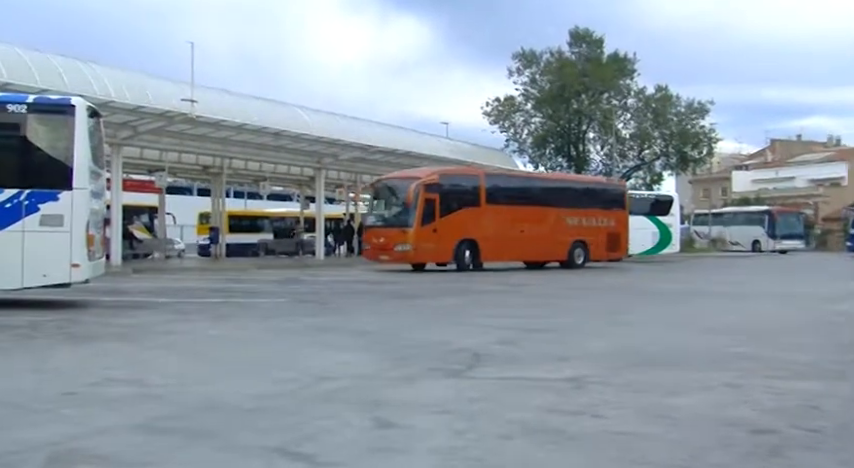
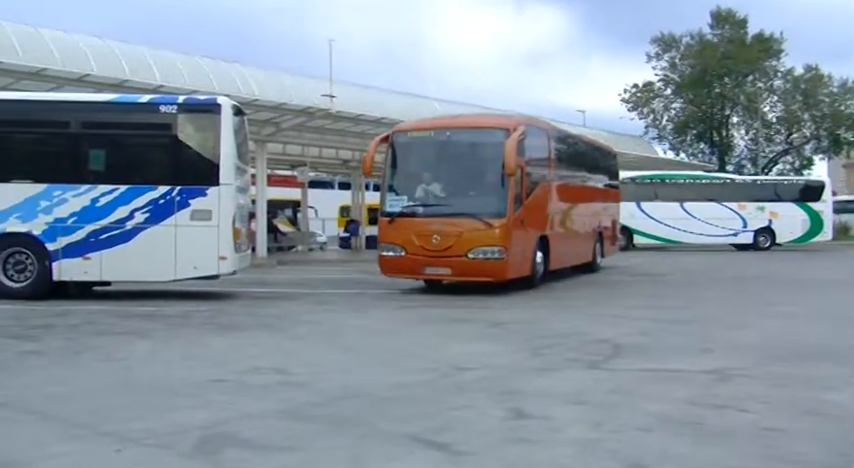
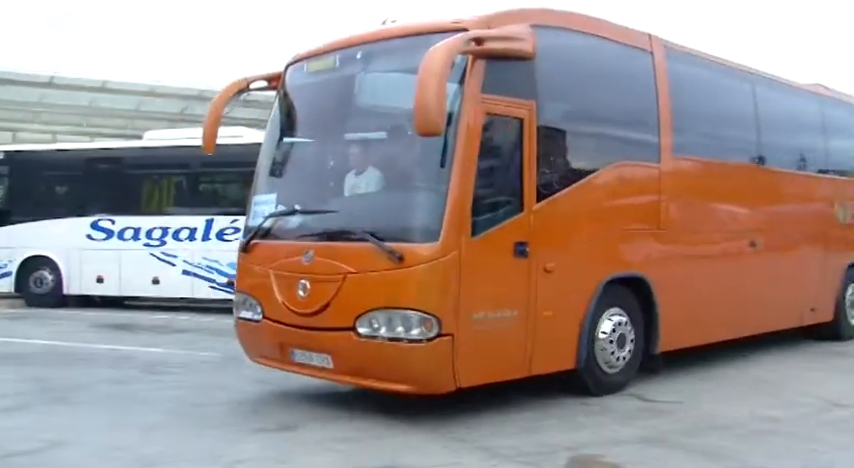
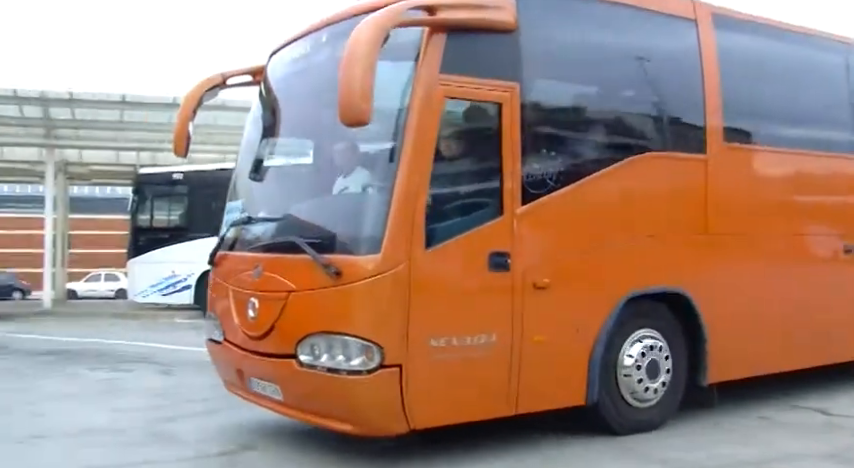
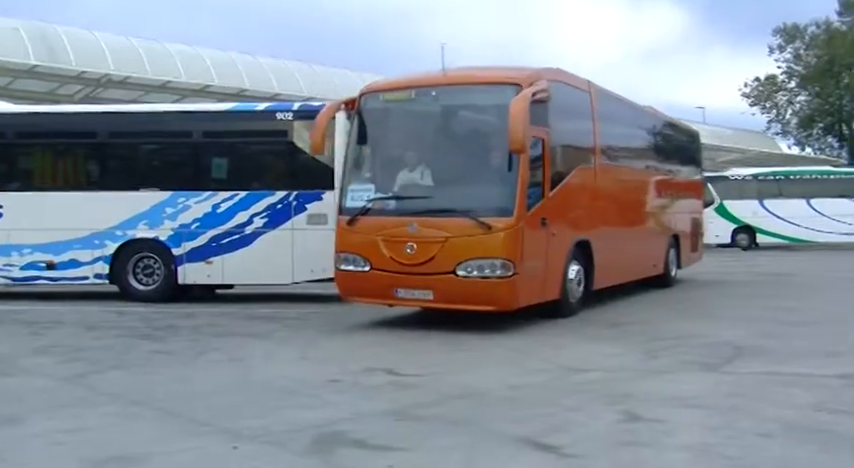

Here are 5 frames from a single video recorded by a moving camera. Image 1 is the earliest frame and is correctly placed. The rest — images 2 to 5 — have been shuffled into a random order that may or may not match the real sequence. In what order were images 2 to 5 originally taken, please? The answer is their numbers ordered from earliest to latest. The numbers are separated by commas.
2, 5, 3, 4
